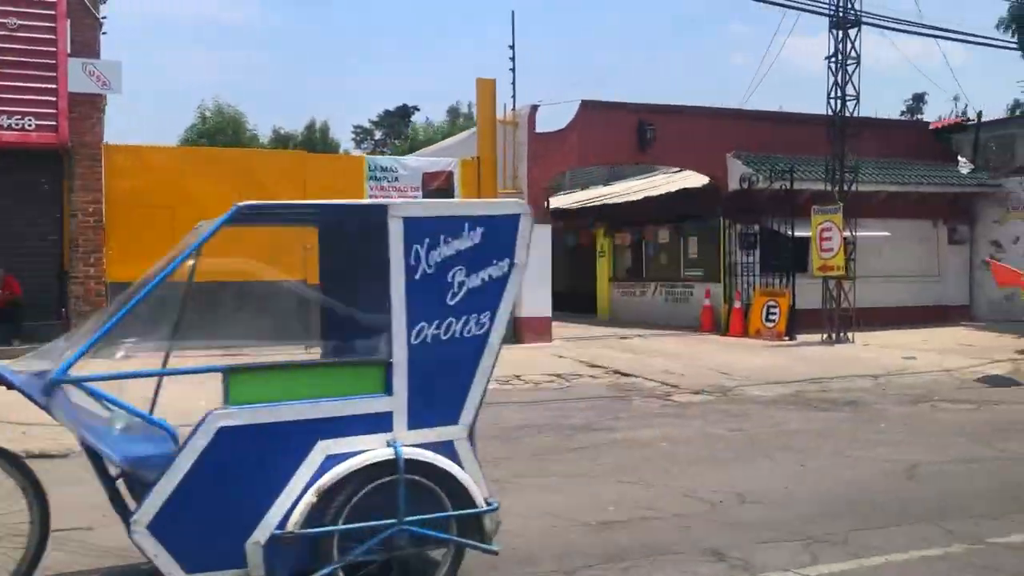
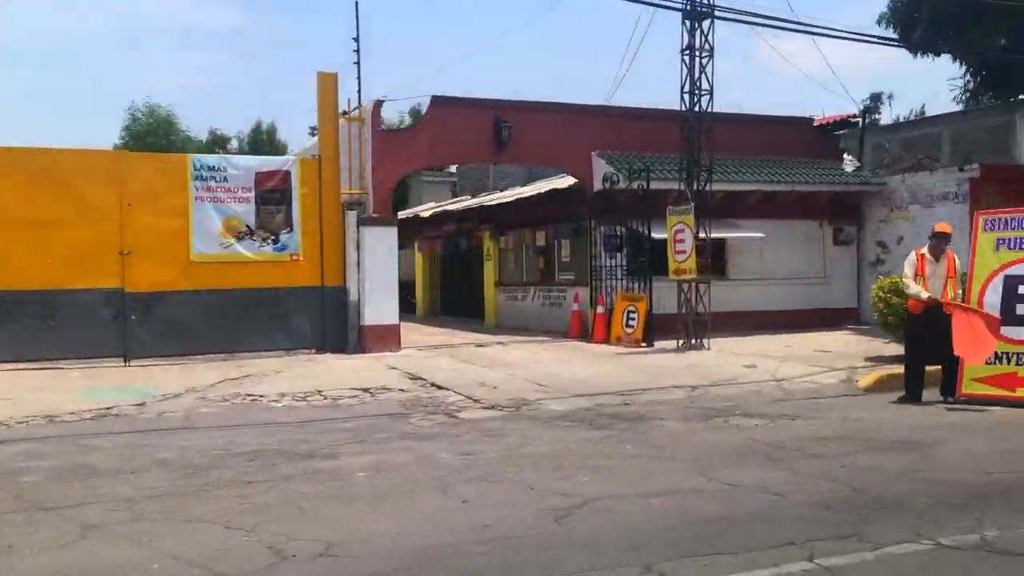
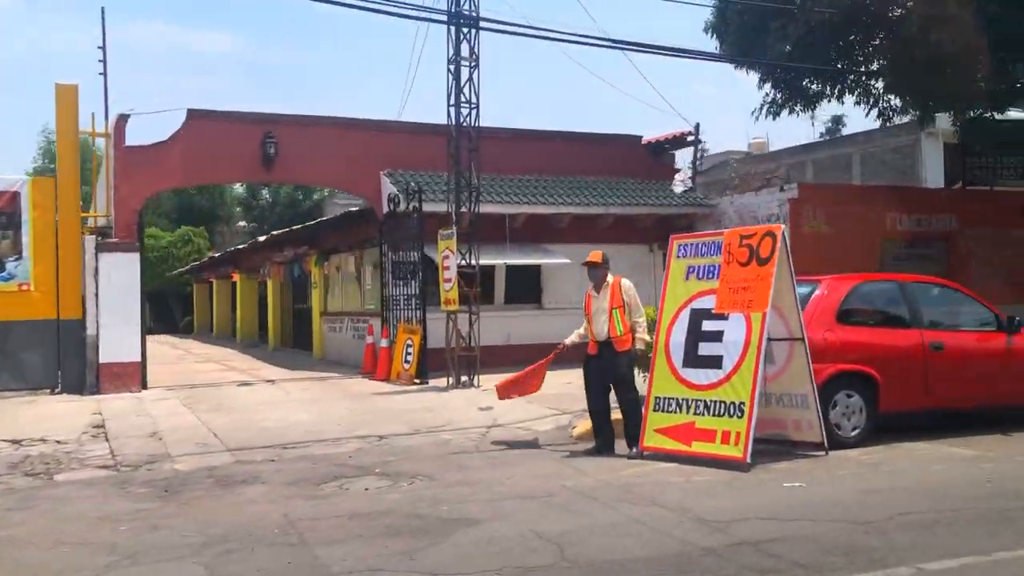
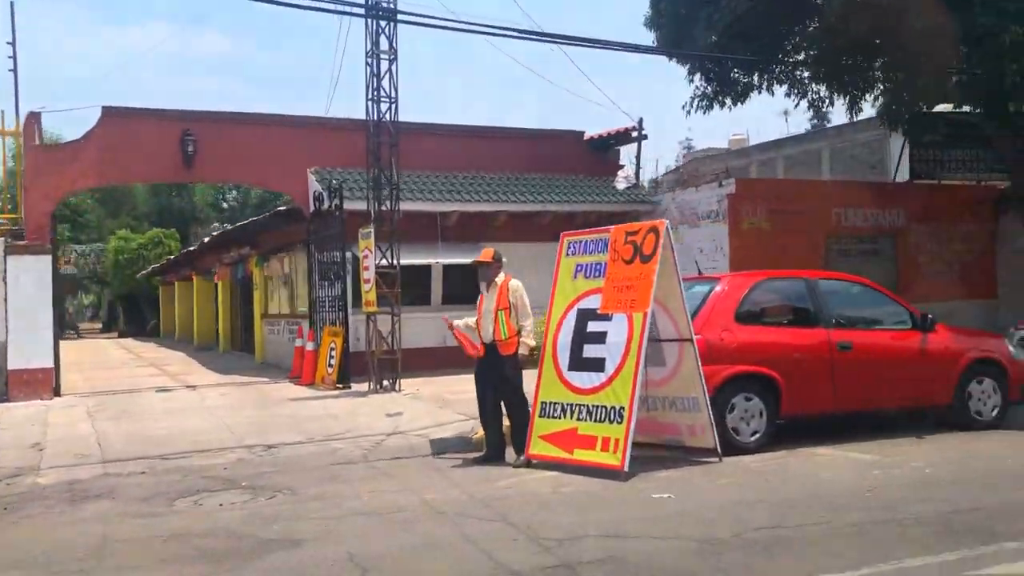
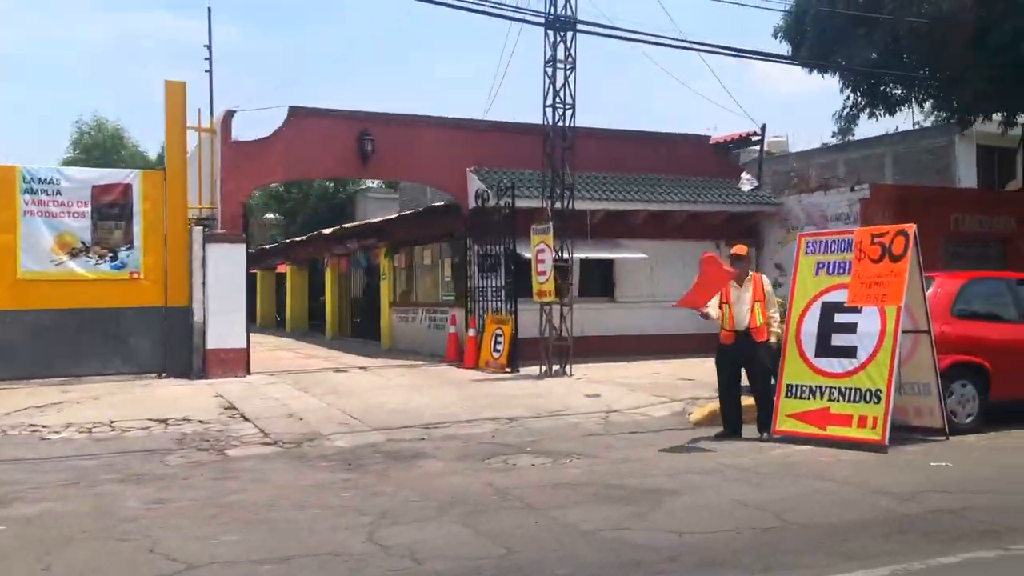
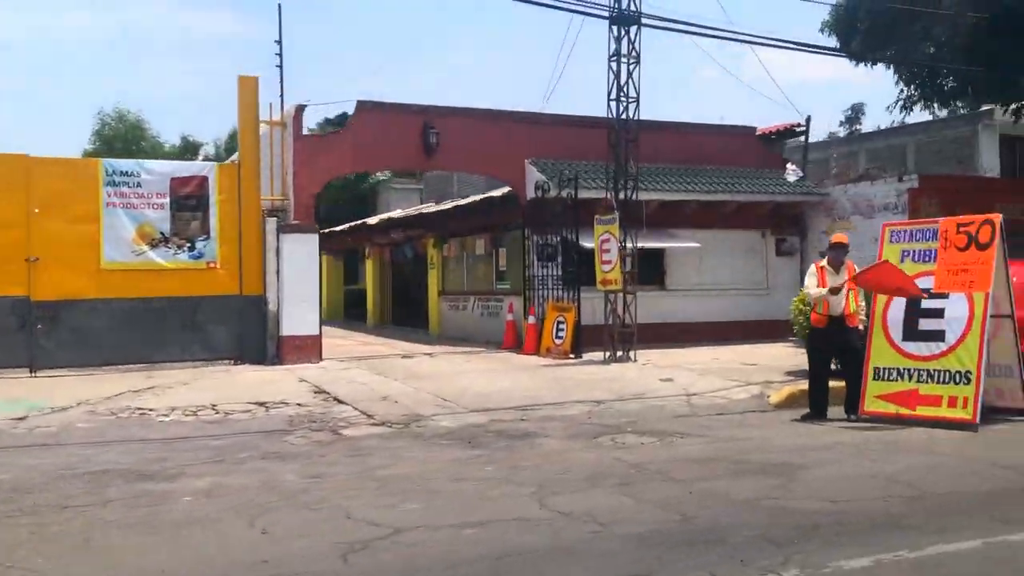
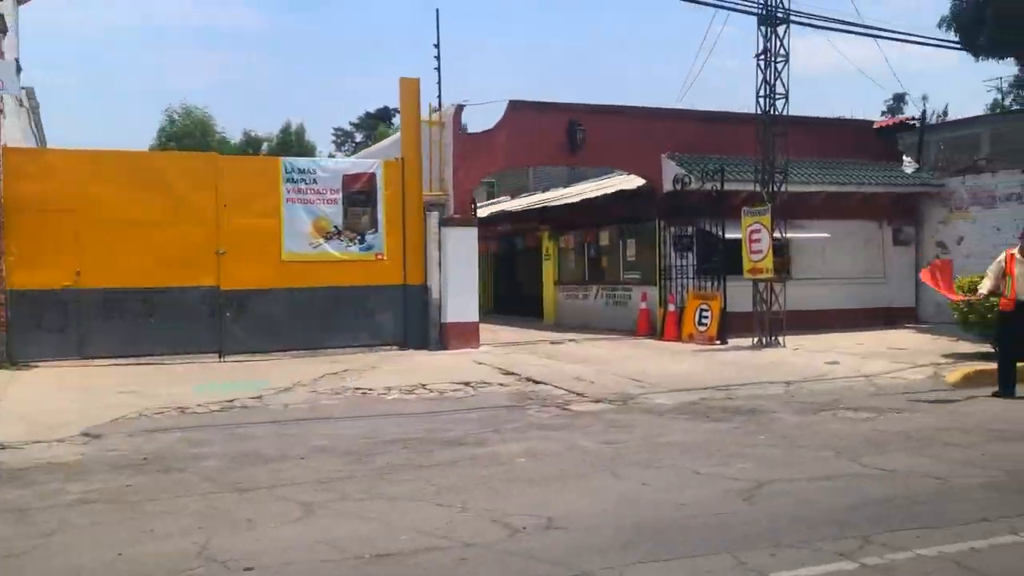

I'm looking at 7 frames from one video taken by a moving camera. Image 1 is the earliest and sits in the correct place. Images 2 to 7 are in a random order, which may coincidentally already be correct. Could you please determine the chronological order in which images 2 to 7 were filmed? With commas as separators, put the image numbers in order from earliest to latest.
7, 2, 6, 5, 3, 4
